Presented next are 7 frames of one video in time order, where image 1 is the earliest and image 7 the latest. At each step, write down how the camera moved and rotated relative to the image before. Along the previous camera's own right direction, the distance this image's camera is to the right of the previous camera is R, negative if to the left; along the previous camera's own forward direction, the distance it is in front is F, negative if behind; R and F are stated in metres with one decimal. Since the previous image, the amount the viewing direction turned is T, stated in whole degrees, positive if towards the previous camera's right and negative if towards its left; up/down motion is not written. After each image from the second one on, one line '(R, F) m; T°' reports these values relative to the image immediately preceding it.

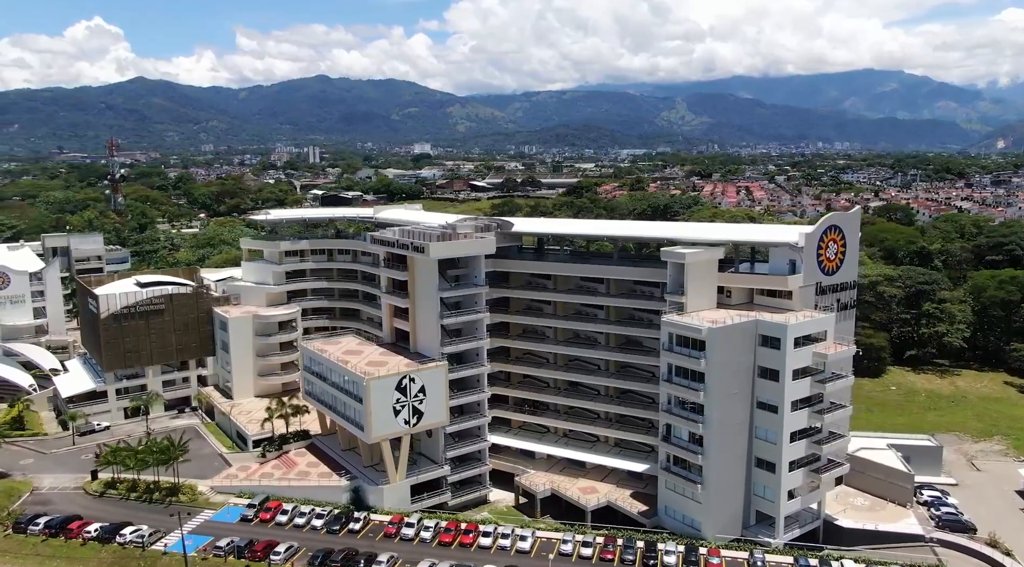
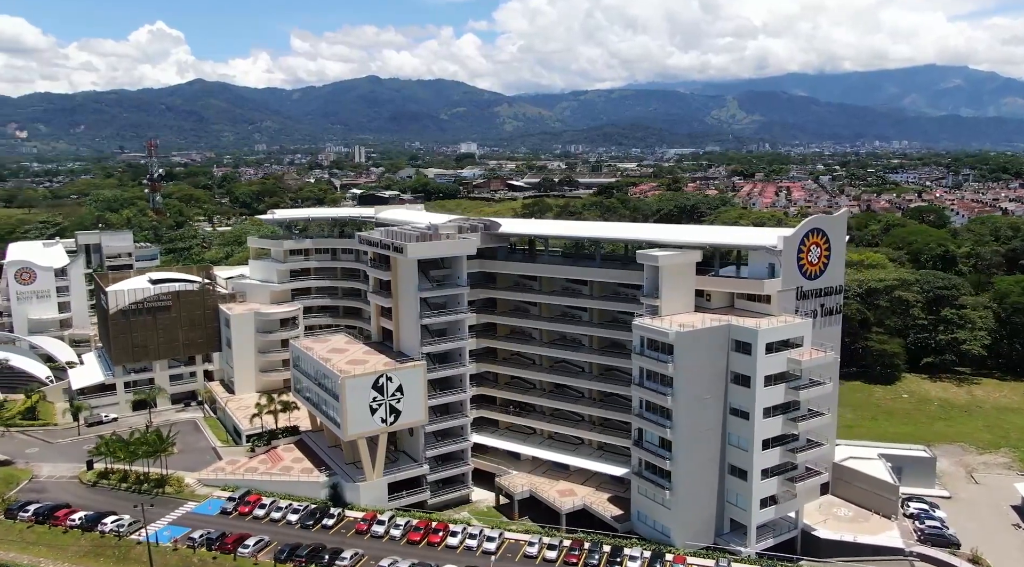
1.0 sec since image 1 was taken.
(+6.6, -0.1) m; -4°
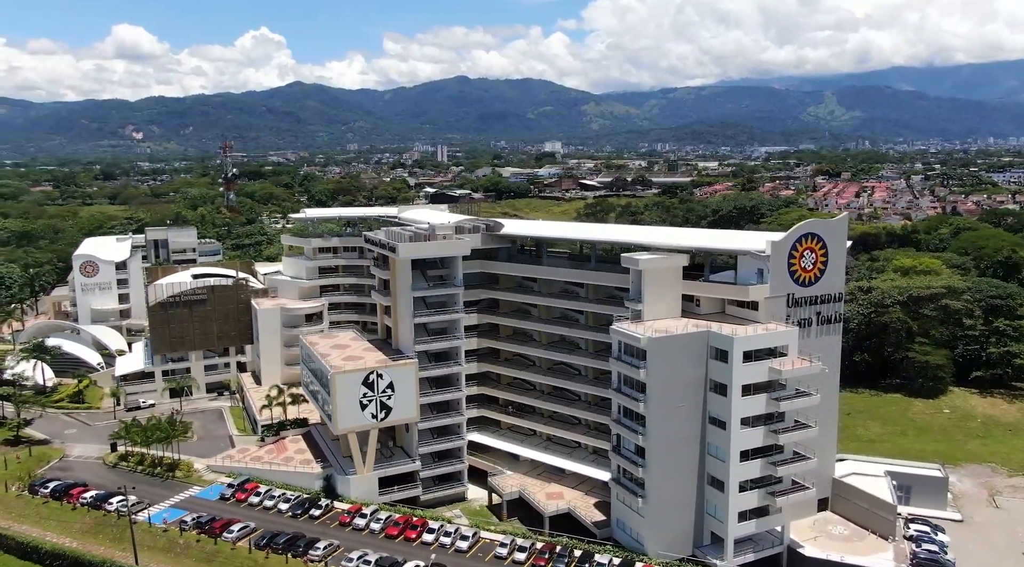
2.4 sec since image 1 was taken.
(+9.2, +0.2) m; -7°
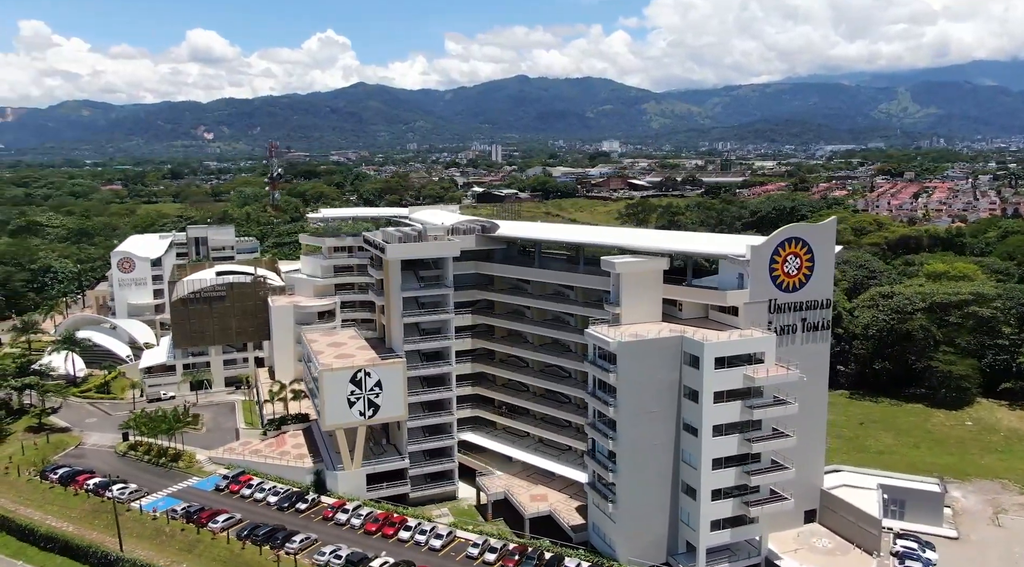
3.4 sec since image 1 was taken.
(+7.1, +0.1) m; -5°
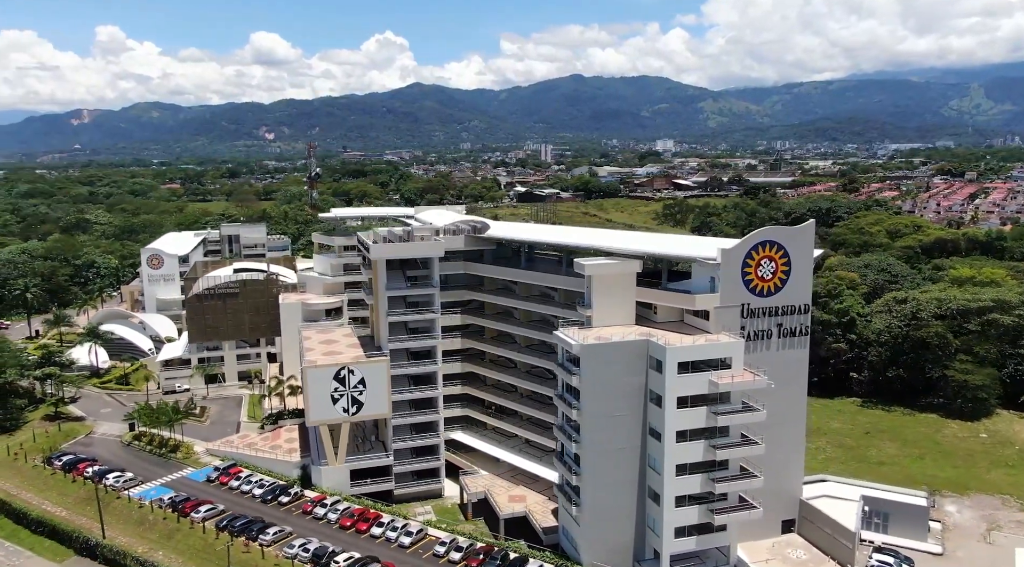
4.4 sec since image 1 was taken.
(+7.1, +0.3) m; -5°
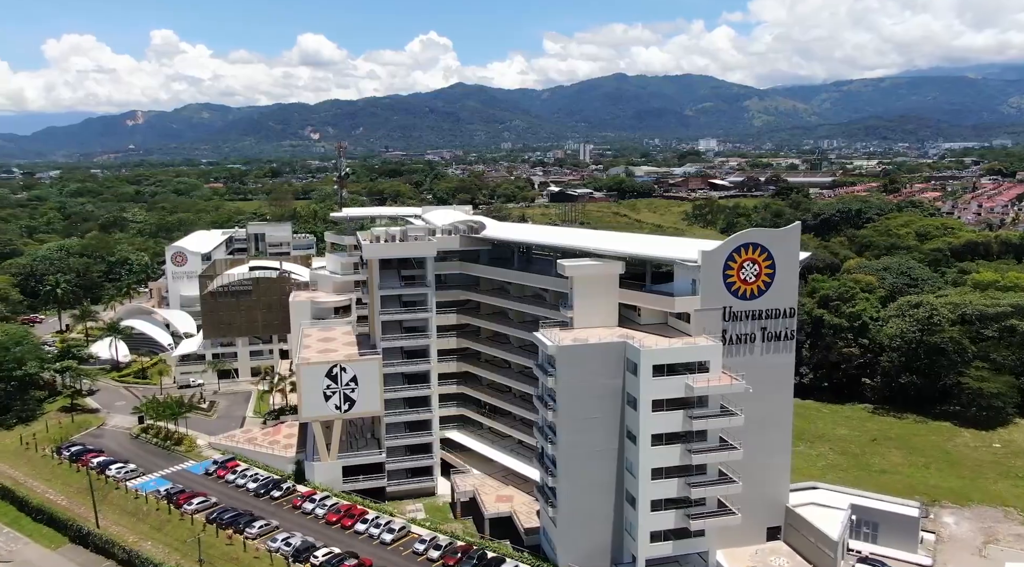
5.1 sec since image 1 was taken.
(+5.1, +0.3) m; -4°
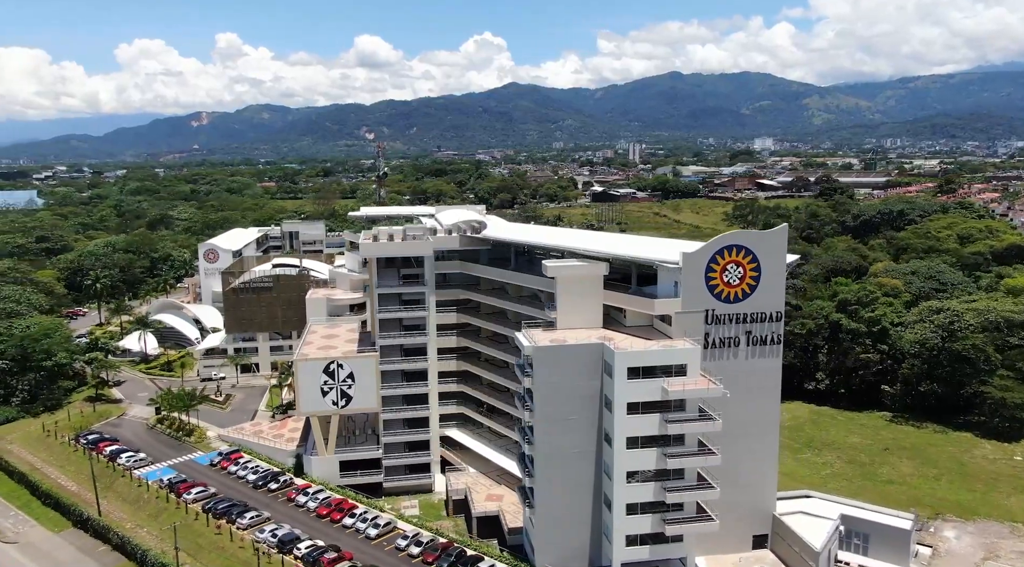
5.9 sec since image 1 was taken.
(+5.8, +0.4) m; -4°
